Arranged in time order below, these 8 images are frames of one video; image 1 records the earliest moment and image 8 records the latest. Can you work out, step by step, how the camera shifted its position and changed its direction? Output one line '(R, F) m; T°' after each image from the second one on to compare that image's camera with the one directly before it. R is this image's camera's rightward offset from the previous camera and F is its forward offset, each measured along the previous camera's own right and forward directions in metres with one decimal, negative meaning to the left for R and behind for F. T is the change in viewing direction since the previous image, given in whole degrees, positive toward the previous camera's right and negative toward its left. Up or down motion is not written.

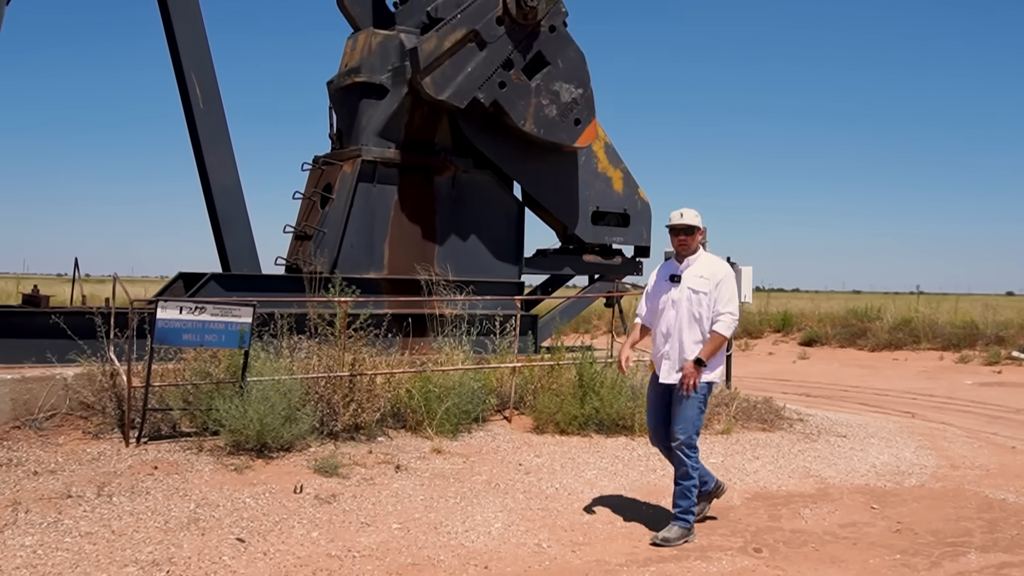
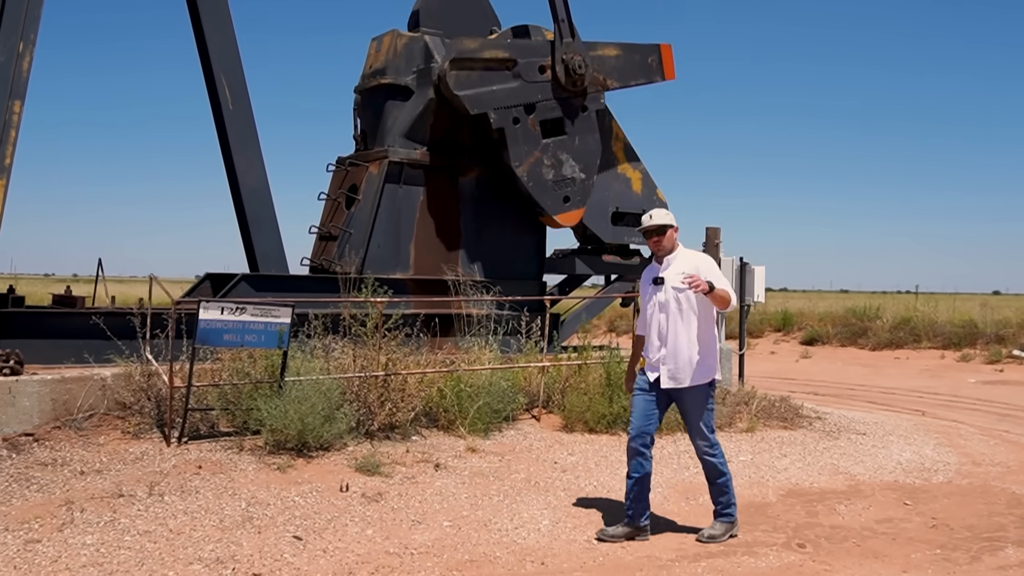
(-0.4, -0.1) m; +1°
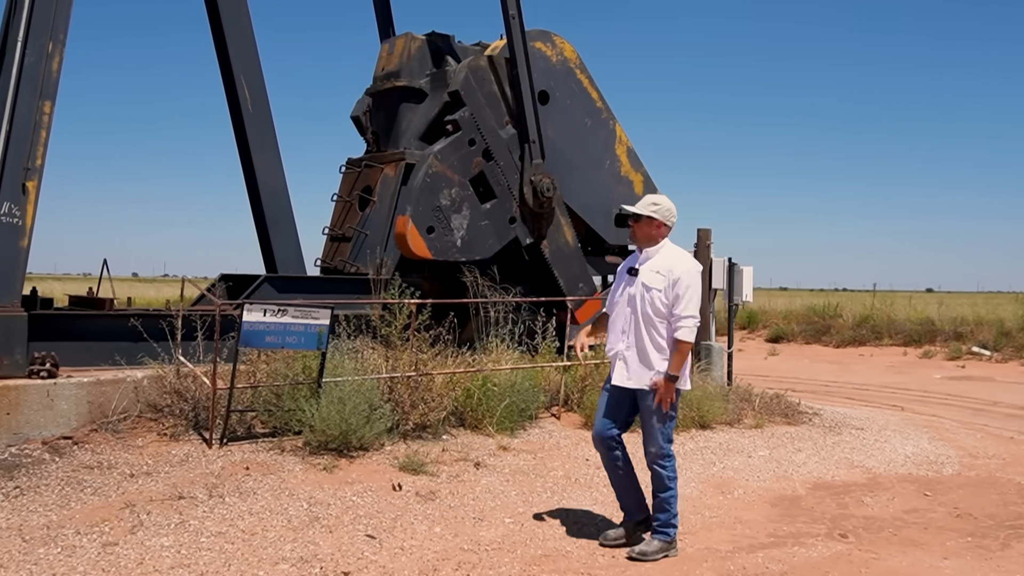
(-0.7, -0.1) m; +4°
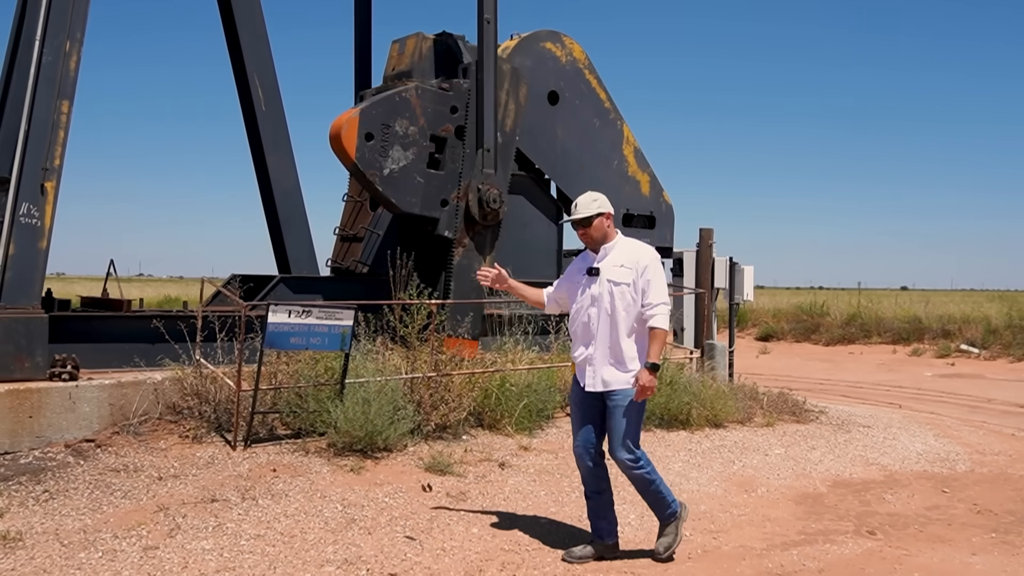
(-0.3, 0.0) m; +1°
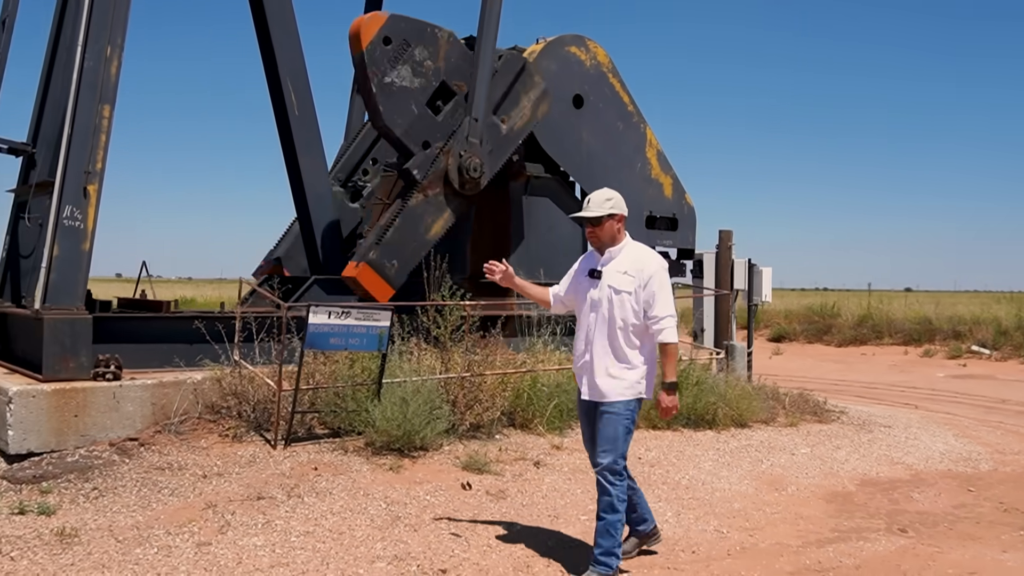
(-0.2, -0.1) m; 0°
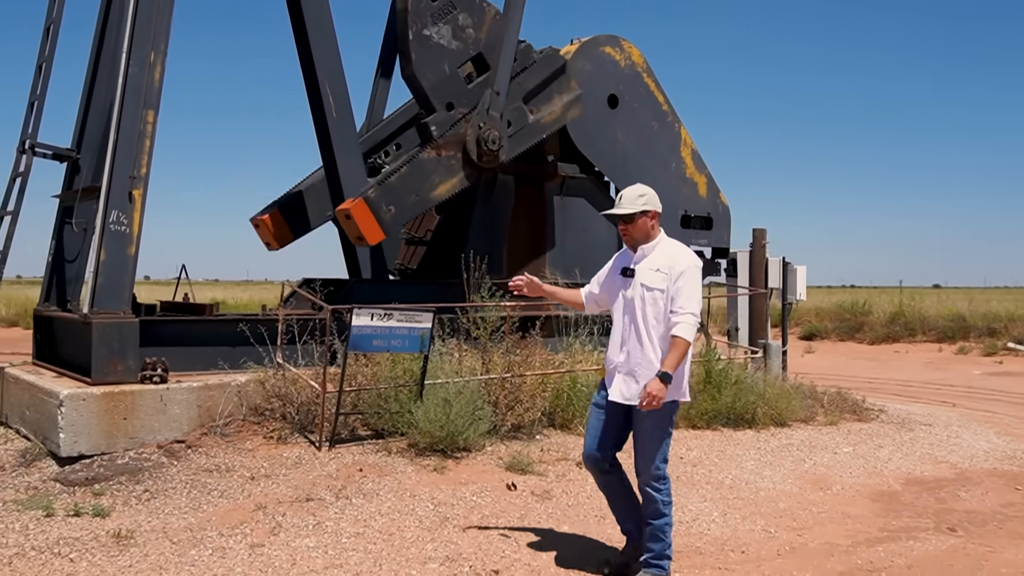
(-0.1, 0.0) m; -1°
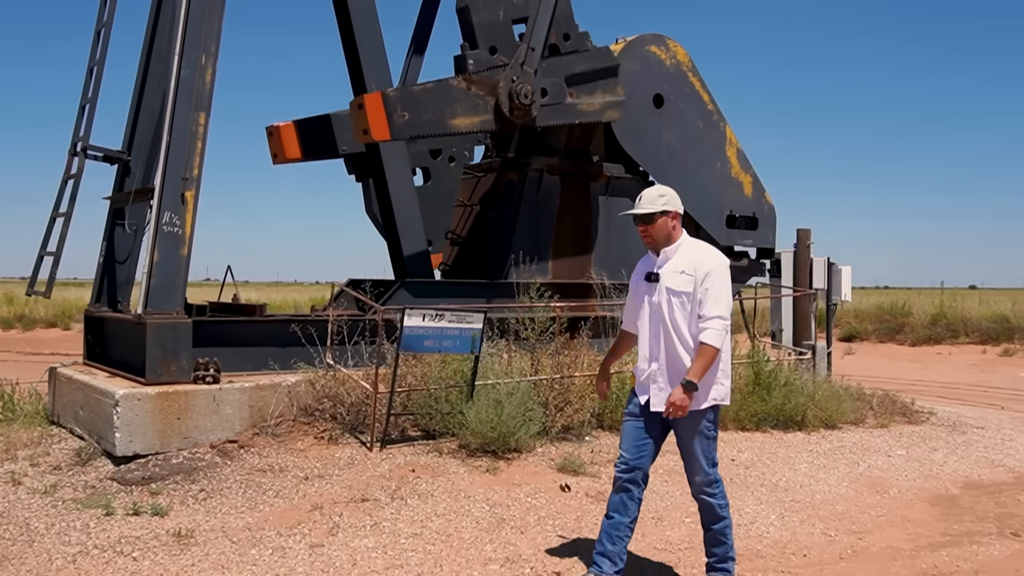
(-0.2, 0.0) m; -2°
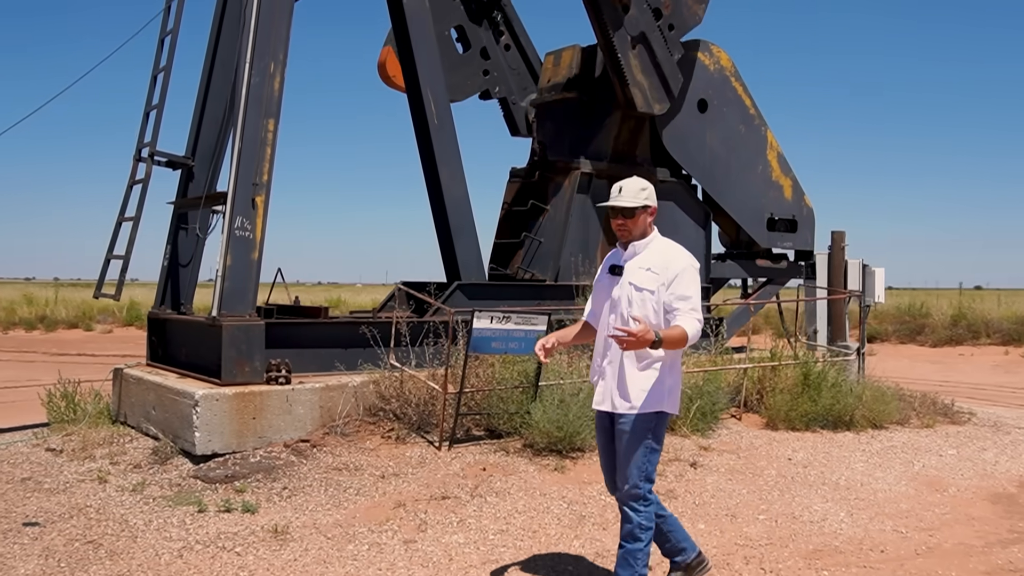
(-0.5, -0.1) m; 0°
